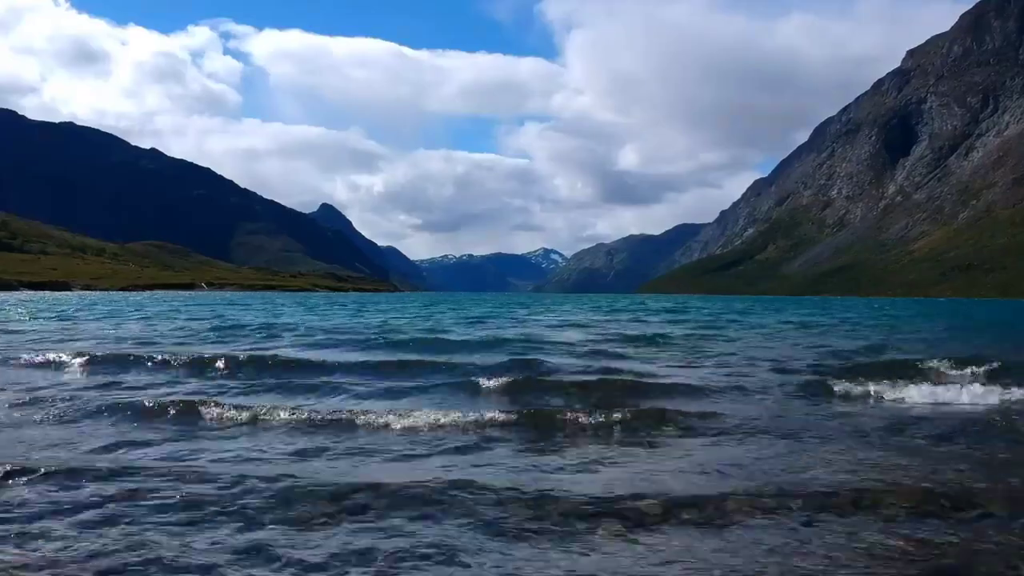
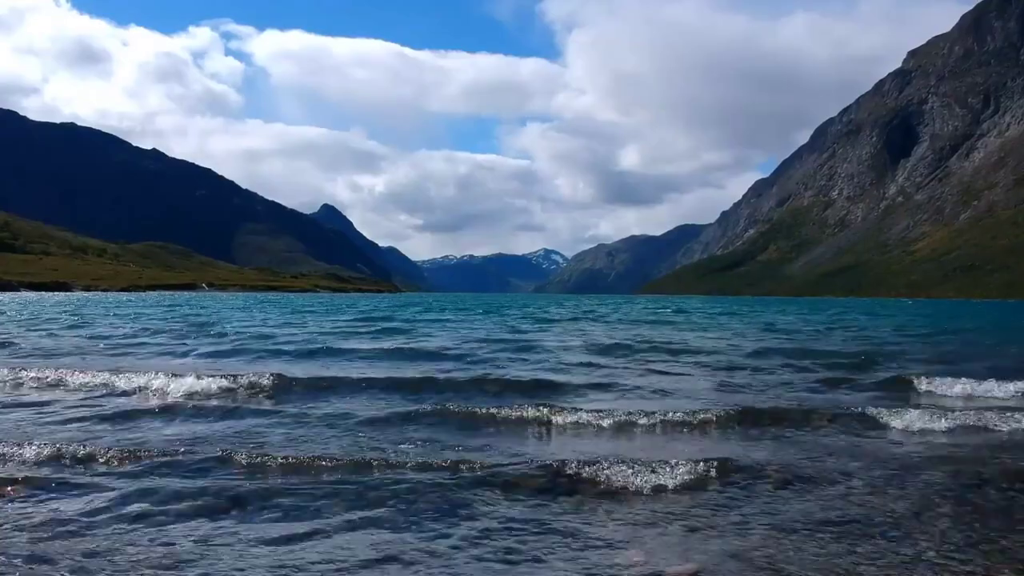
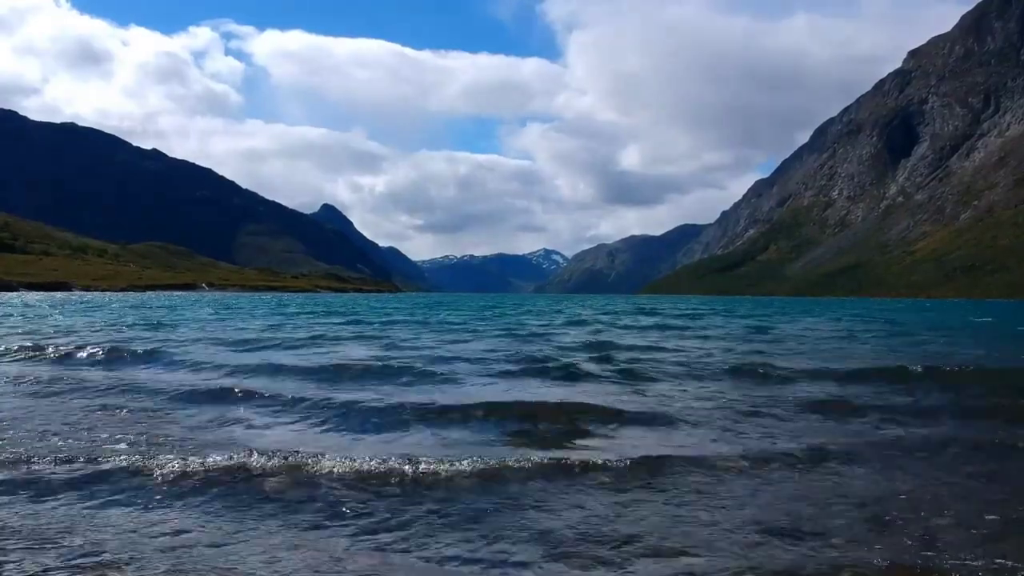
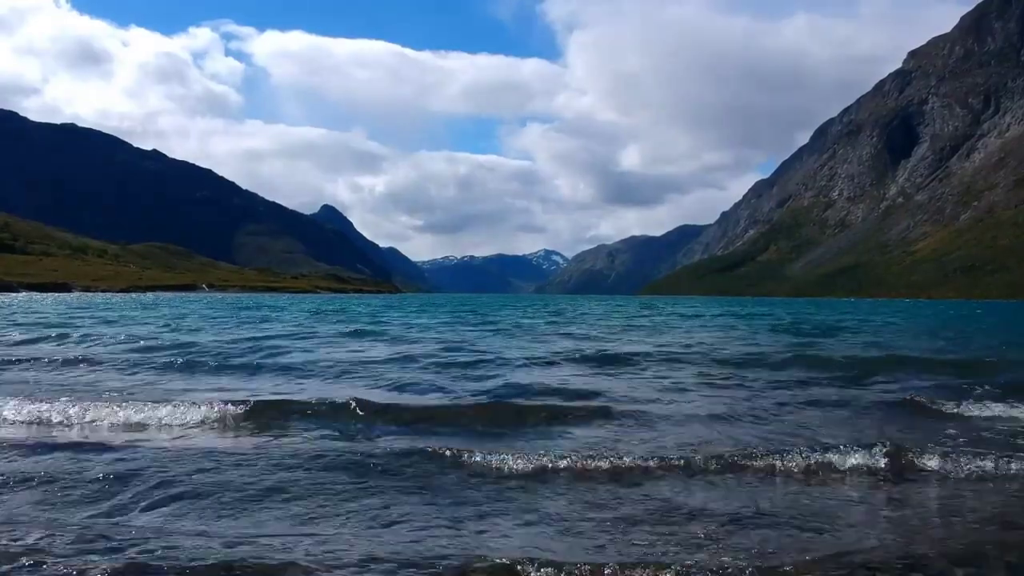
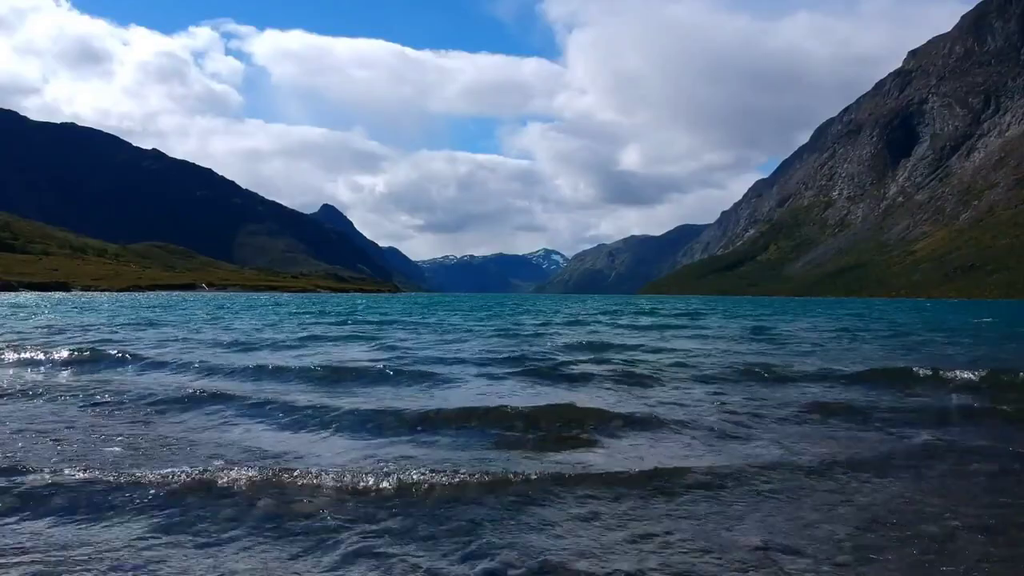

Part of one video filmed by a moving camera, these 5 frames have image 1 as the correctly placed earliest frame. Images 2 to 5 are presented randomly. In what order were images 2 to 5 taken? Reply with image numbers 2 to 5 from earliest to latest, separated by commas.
2, 4, 3, 5
